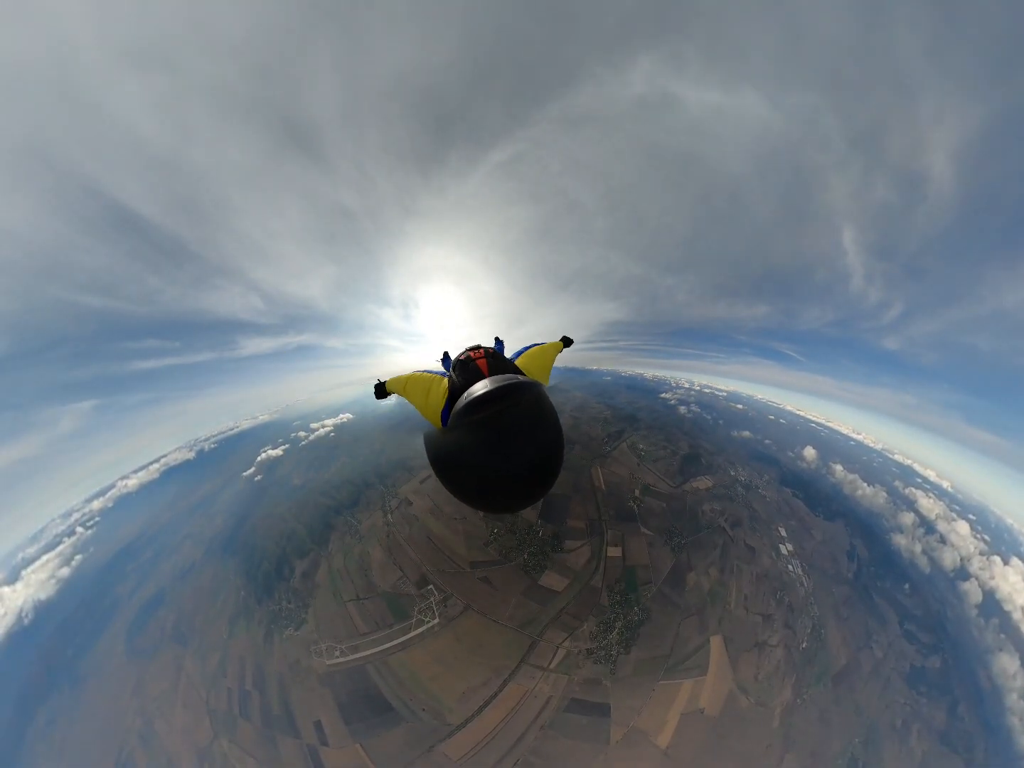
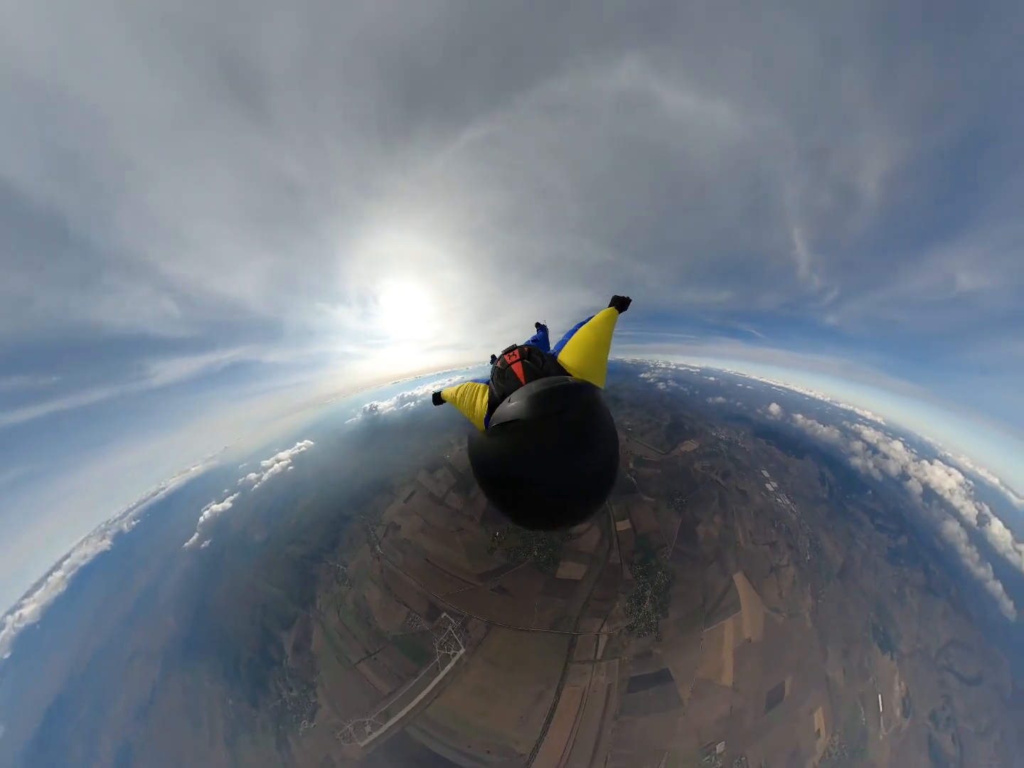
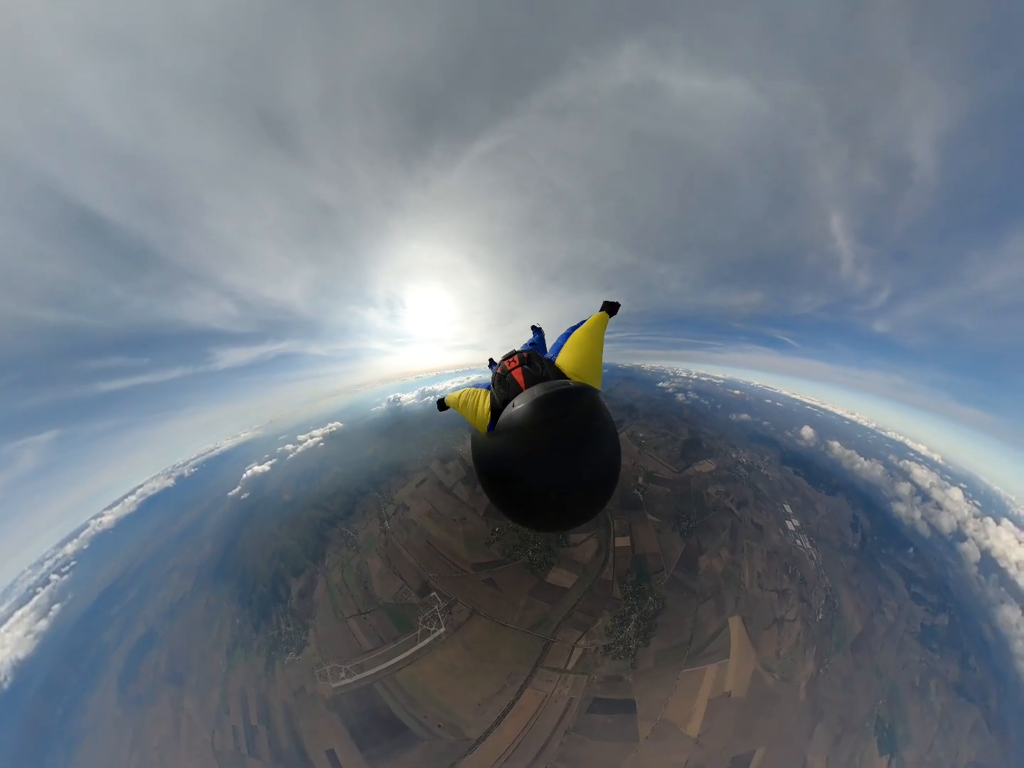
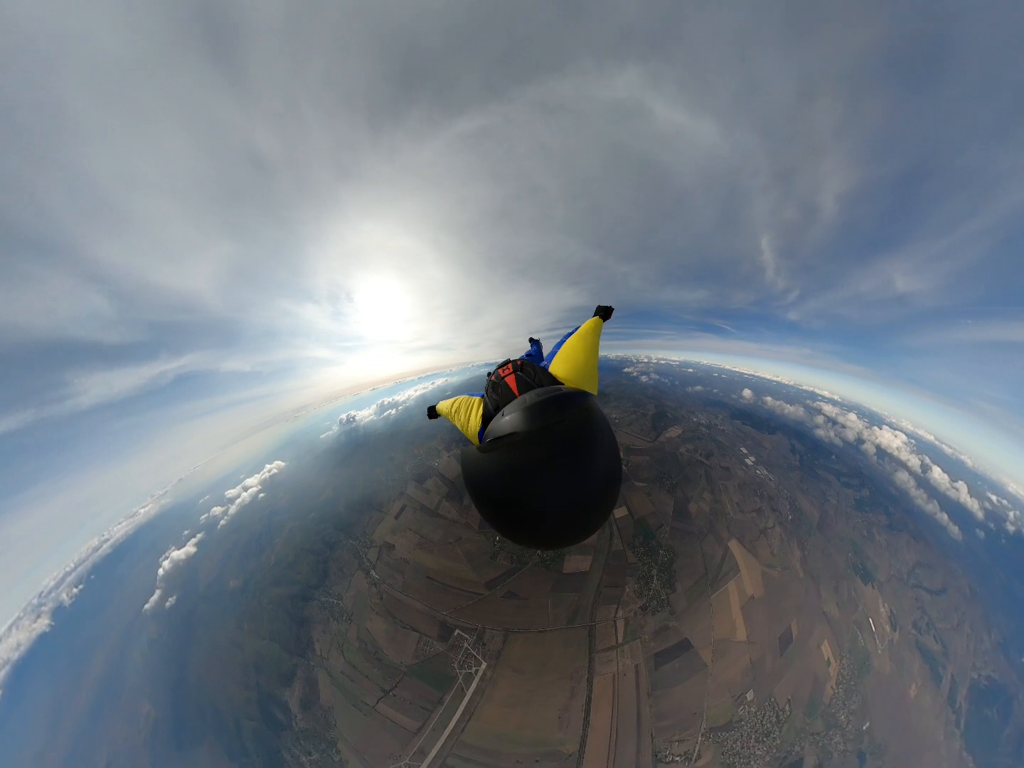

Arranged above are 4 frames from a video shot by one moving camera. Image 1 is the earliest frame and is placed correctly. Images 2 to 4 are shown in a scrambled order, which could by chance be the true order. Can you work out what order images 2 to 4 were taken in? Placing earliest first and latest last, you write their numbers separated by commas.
3, 2, 4
